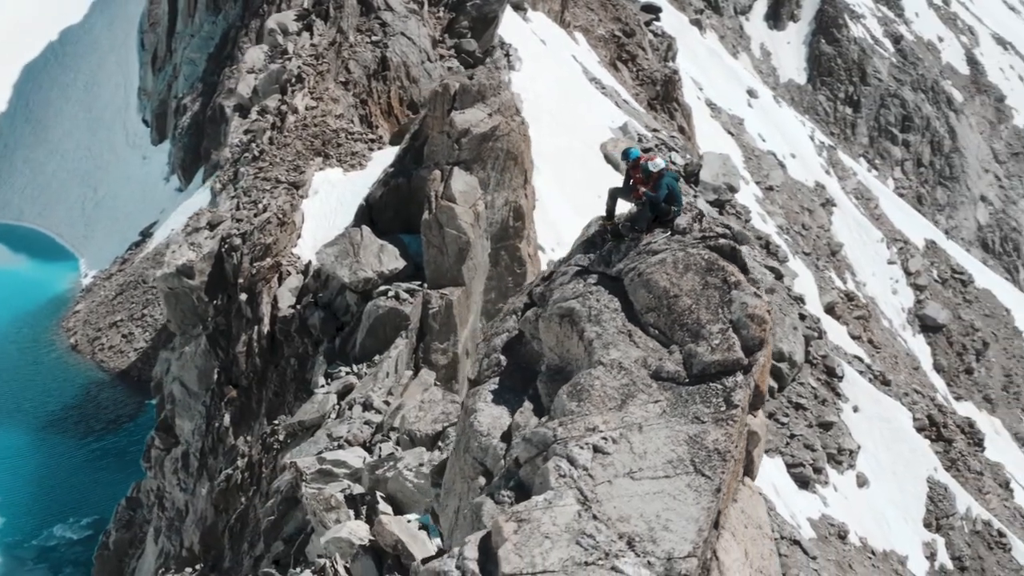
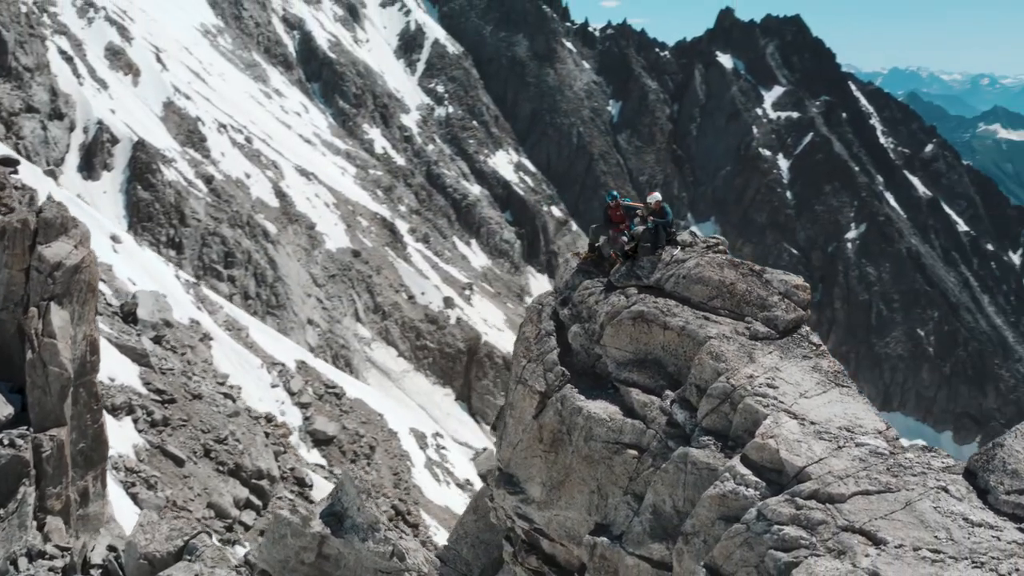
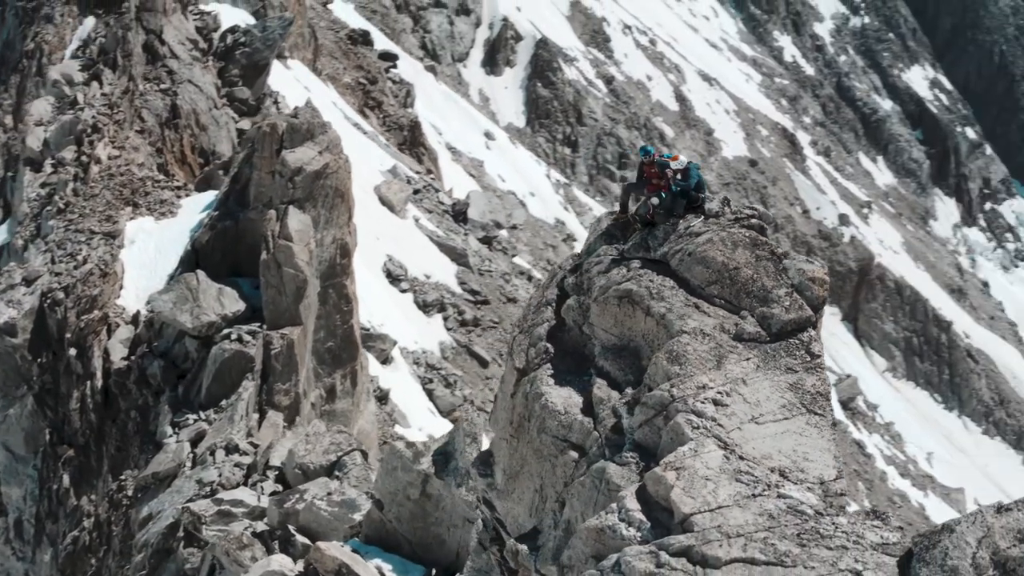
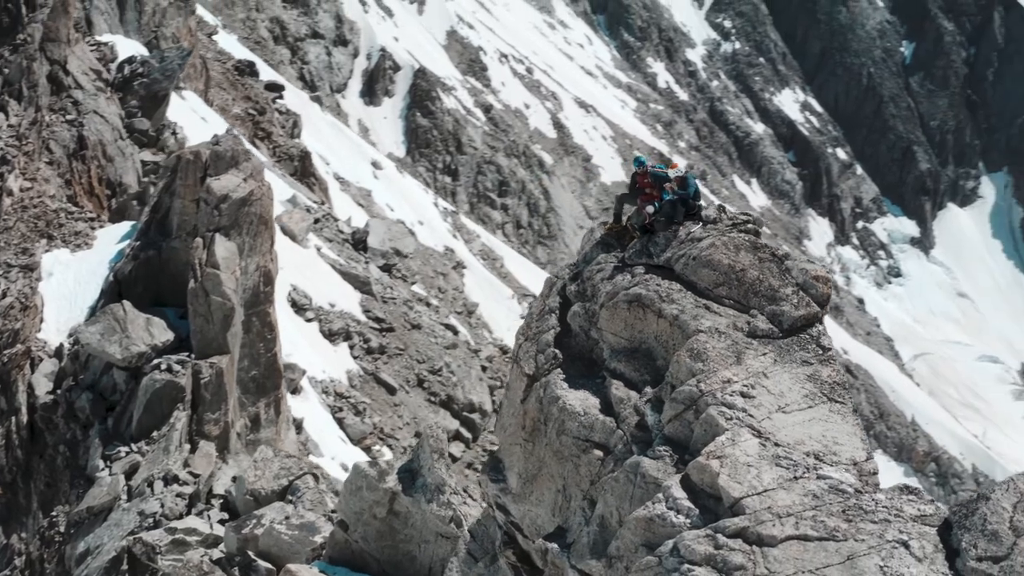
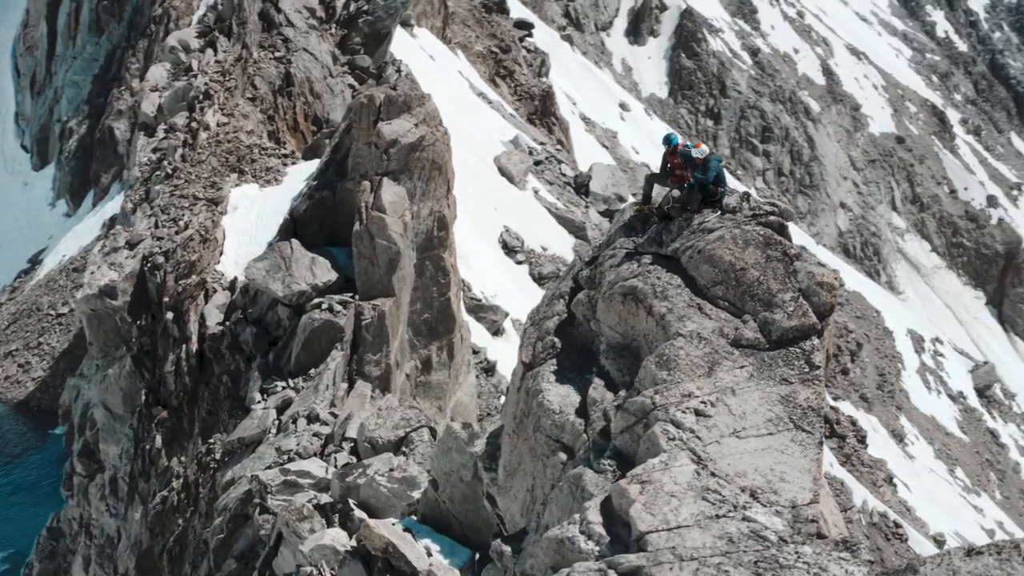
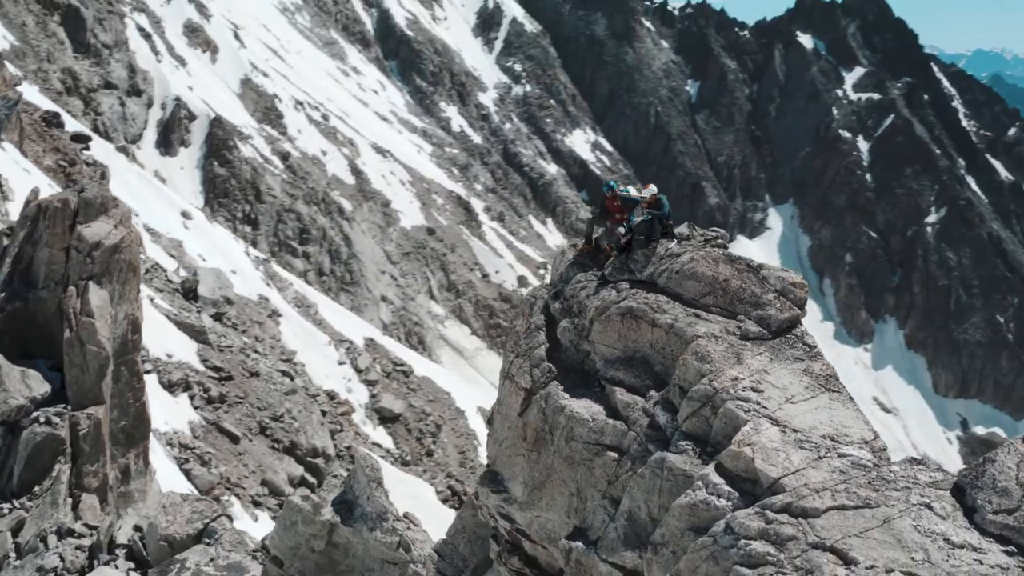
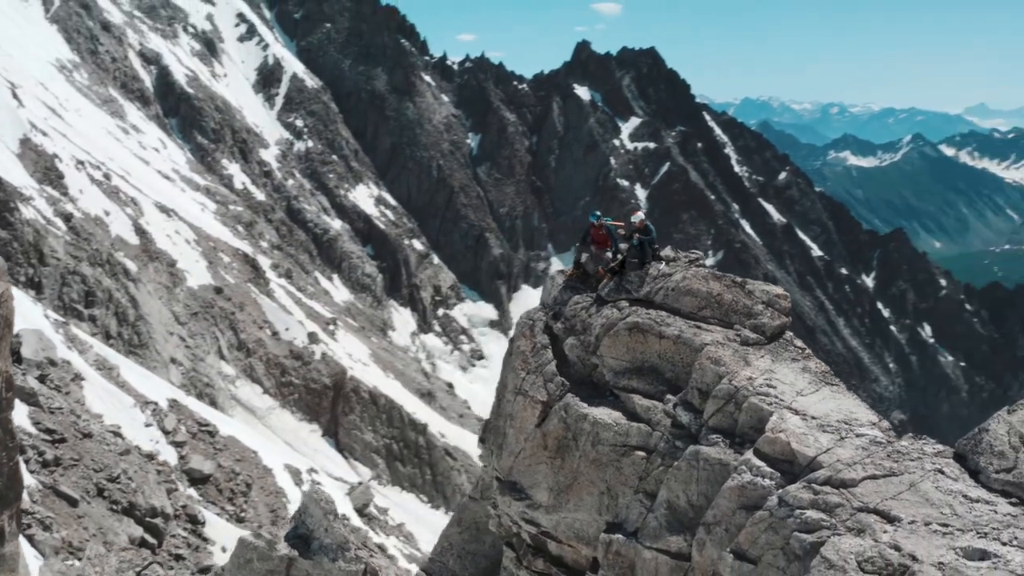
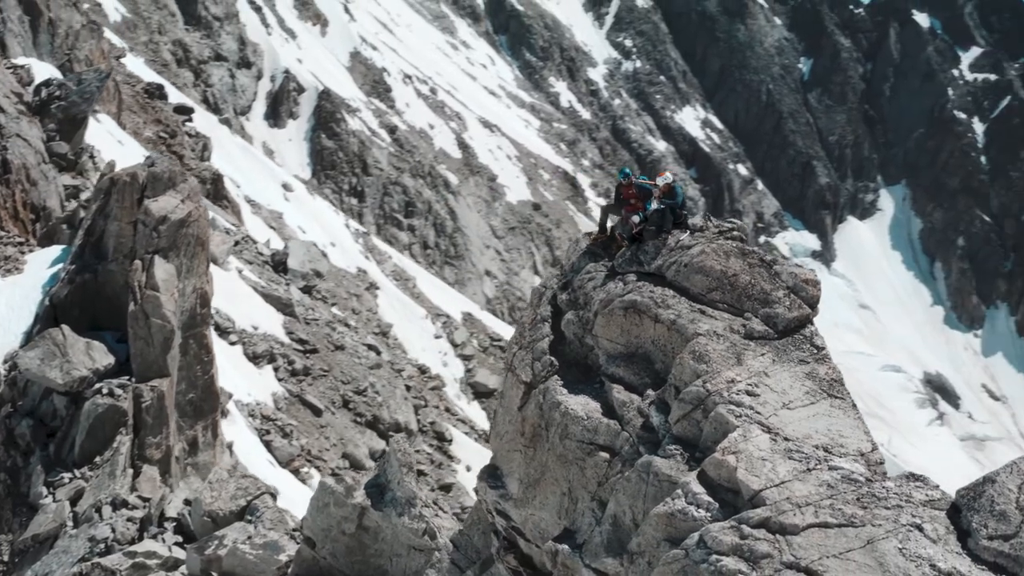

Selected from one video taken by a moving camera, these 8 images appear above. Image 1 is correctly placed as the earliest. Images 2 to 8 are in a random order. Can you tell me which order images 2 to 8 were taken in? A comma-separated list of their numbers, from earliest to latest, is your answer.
5, 3, 4, 8, 6, 2, 7
